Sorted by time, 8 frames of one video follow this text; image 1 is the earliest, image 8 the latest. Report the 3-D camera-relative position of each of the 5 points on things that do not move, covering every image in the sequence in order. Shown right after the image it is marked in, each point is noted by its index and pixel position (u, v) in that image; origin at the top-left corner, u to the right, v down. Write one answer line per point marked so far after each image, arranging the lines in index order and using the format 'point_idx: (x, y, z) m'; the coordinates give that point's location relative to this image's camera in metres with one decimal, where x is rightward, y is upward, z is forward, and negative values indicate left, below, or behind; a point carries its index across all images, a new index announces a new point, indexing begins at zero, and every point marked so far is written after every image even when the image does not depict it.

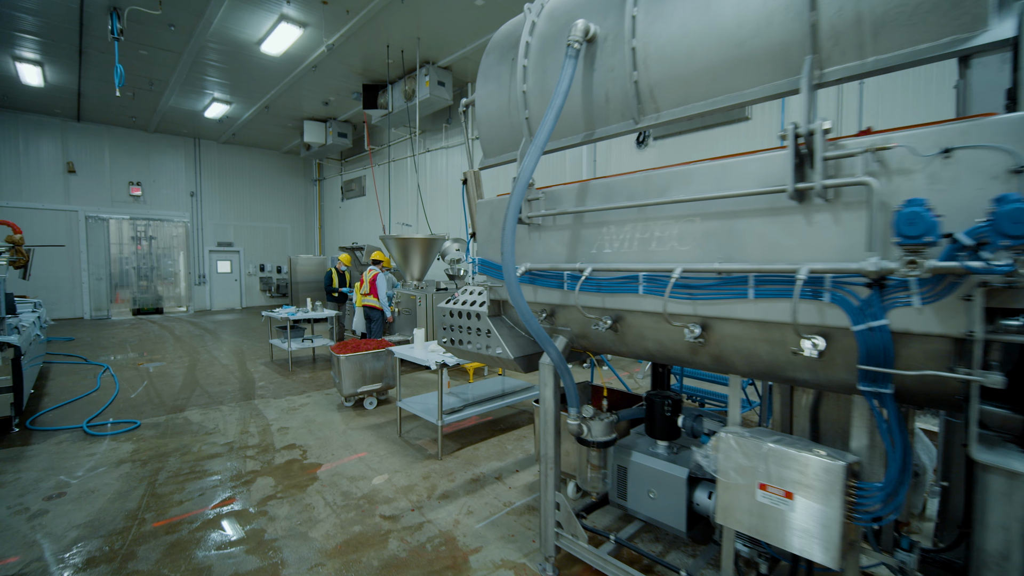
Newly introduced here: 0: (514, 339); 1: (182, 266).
0: (0.0, -0.2, +1.9) m
1: (-8.0, +0.5, +10.9) m
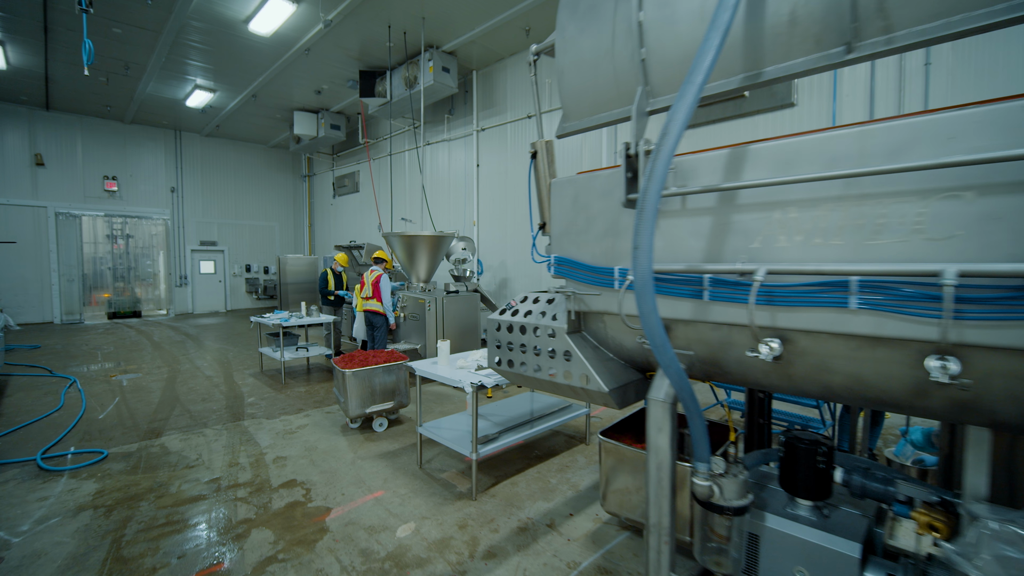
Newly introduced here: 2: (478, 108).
0: (+0.3, -0.2, +1.4) m
1: (-8.0, +0.5, +10.2) m
2: (-0.6, +2.8, +6.9) m
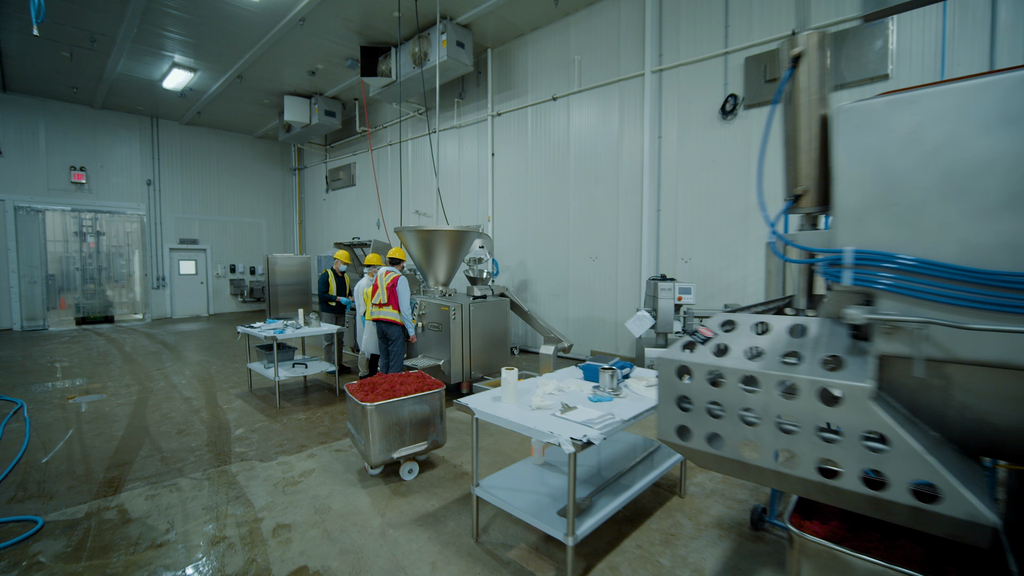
0: (+0.7, -0.3, +0.7) m
1: (-7.8, +0.4, +9.3) m
2: (-0.3, +2.7, +6.2) m
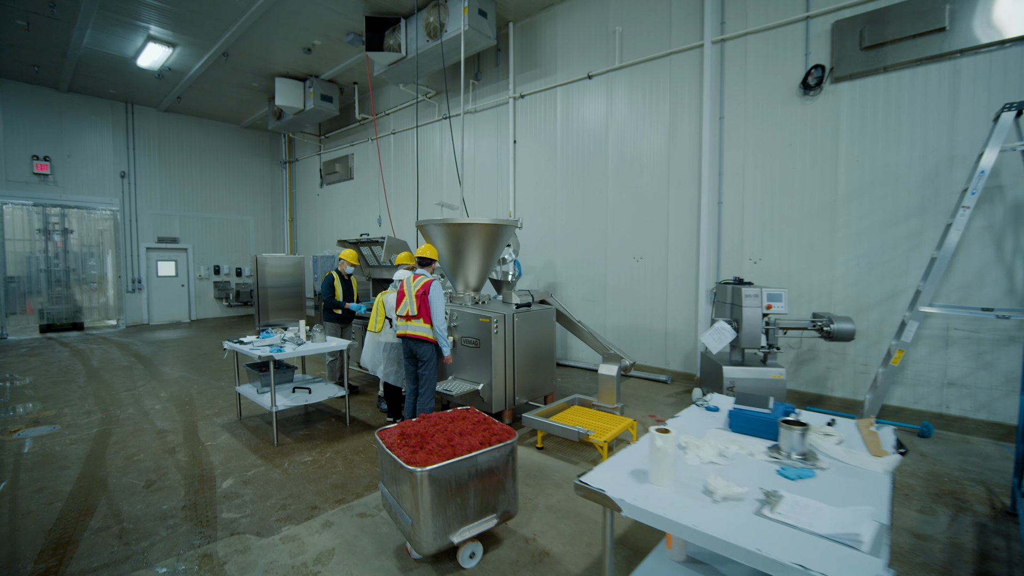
0: (+1.2, -0.3, +0.1) m
1: (-7.6, +0.4, +8.4) m
2: (0.0, +2.7, +5.5) m
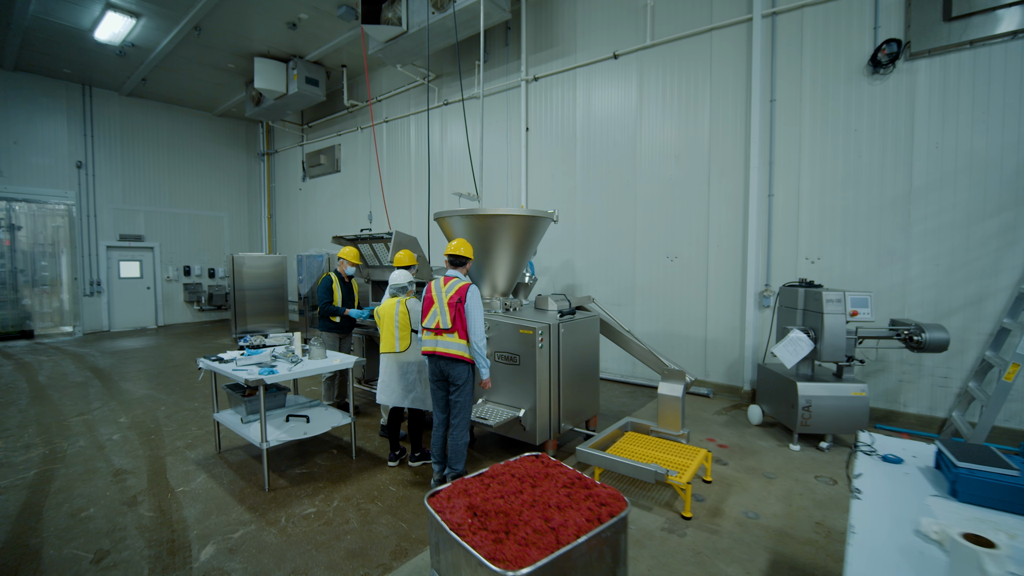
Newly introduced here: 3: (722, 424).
0: (+1.6, -0.3, -0.4) m
1: (-7.6, +0.3, +7.5) m
2: (+0.2, +2.7, +5.0) m
3: (+1.5, -1.0, +3.3) m
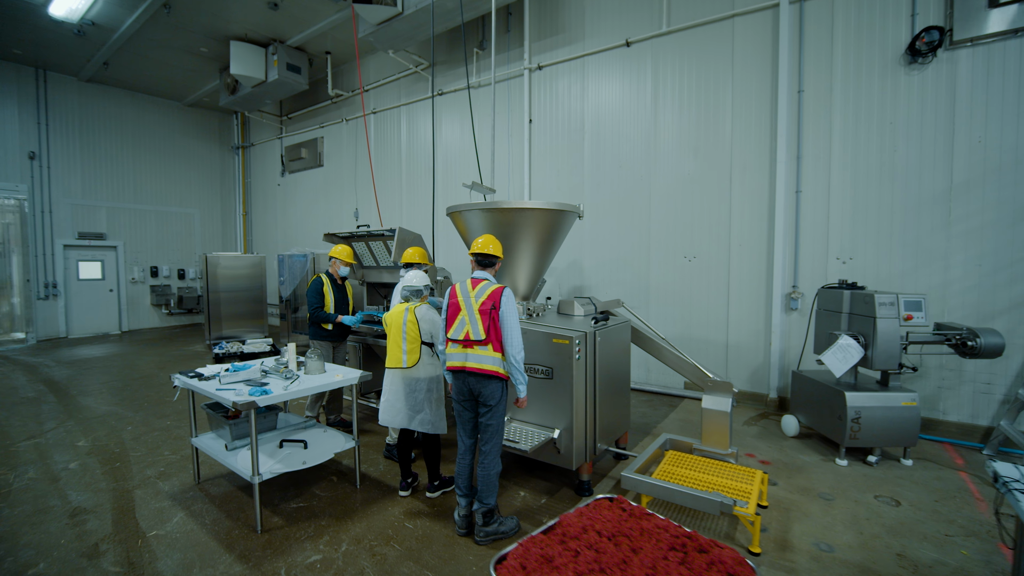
0: (+1.9, -0.4, -0.6) m
1: (-7.6, +0.3, +6.8) m
2: (+0.2, +2.6, +4.7) m
3: (+1.7, -1.0, +3.0) m
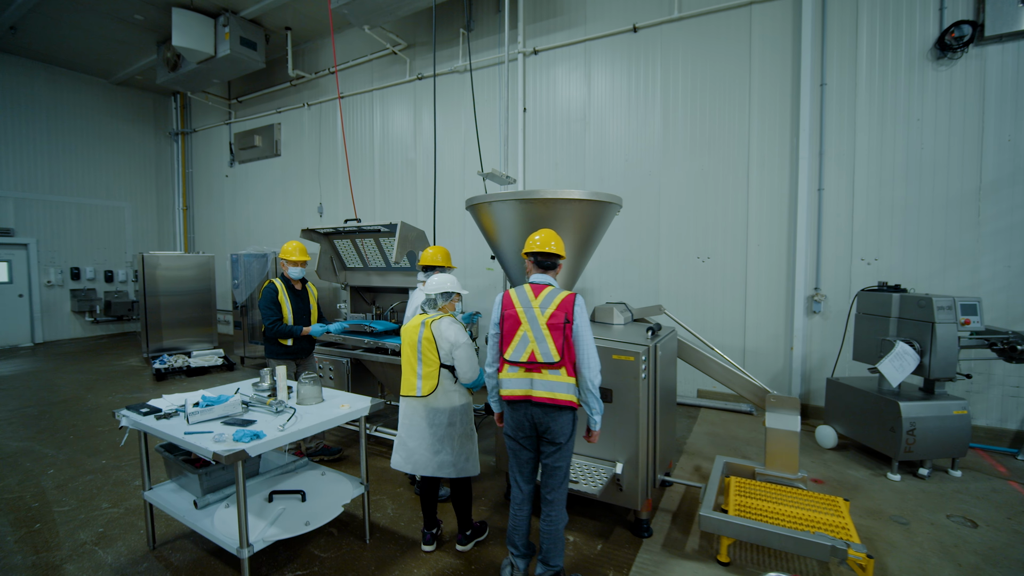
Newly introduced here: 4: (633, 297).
0: (+2.4, -0.4, -0.8) m
1: (-7.9, +0.2, +5.6) m
2: (+0.1, +2.6, +4.3) m
3: (+1.8, -1.0, +2.8) m
4: (+1.1, -0.1, +4.0) m
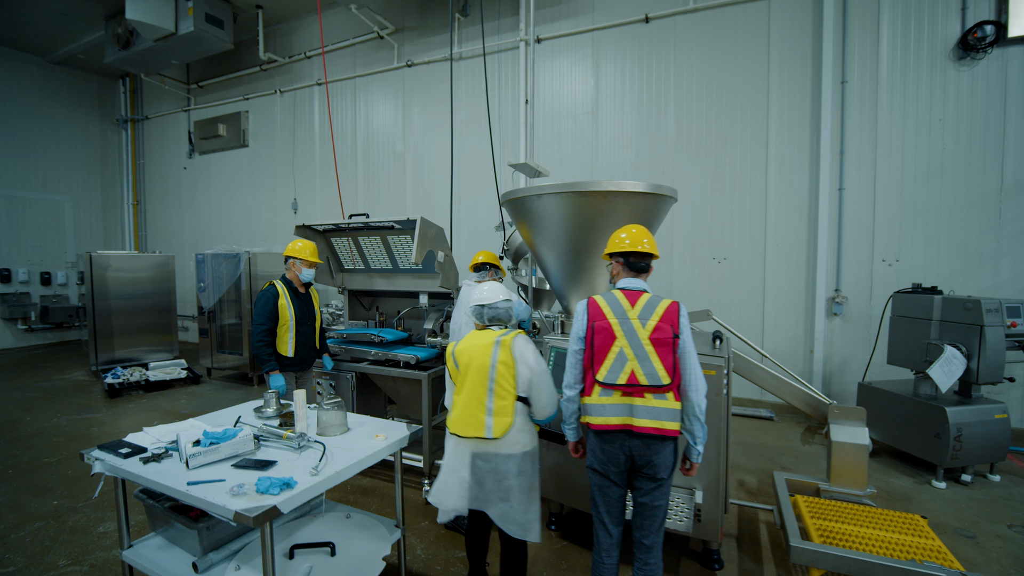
0: (+2.8, -0.4, -0.8) m
1: (-7.9, +0.1, +4.7) m
2: (+0.1, +2.6, +4.1) m
3: (+1.9, -1.0, +2.7) m
4: (+1.1, -0.1, +3.8) m
